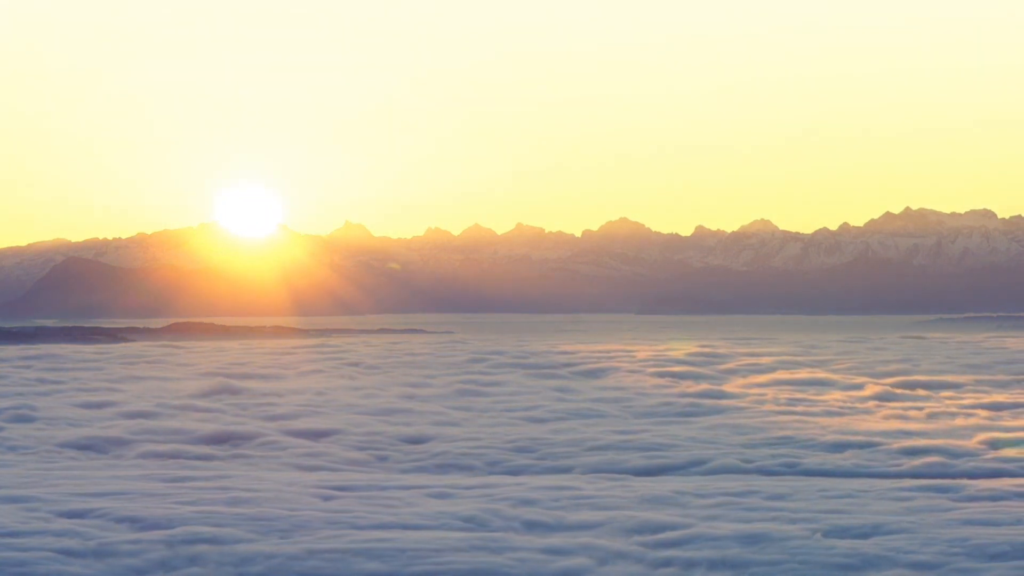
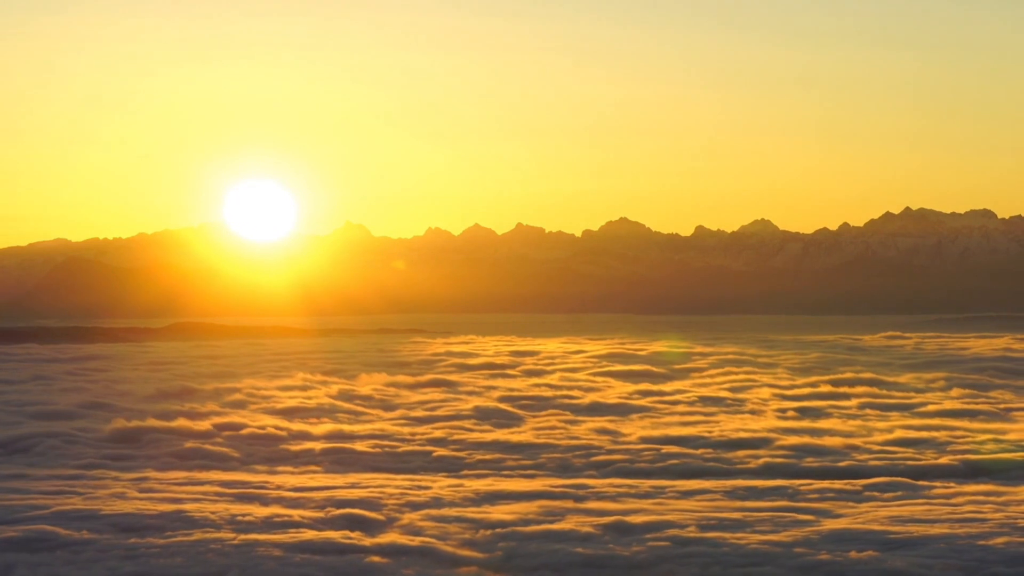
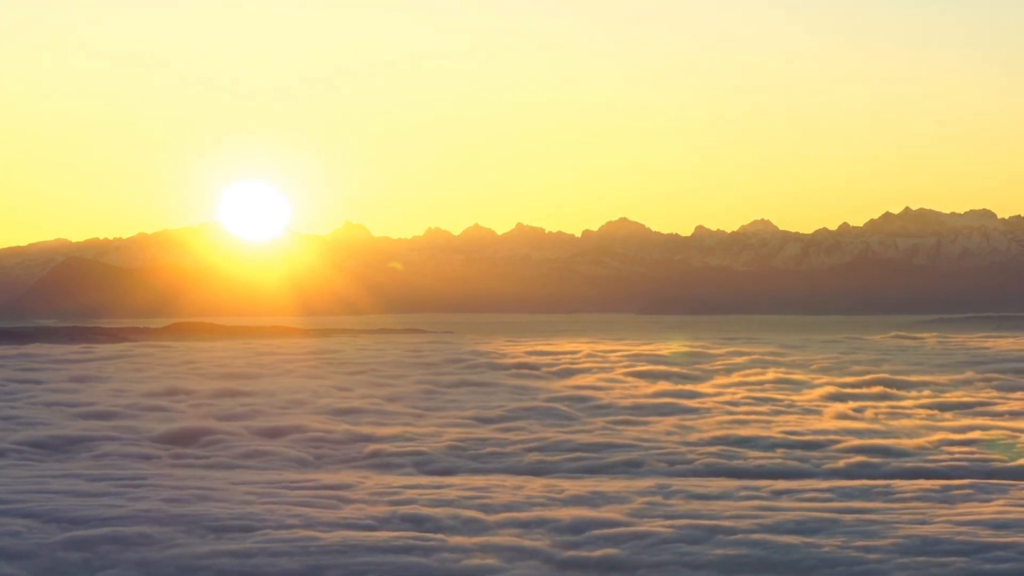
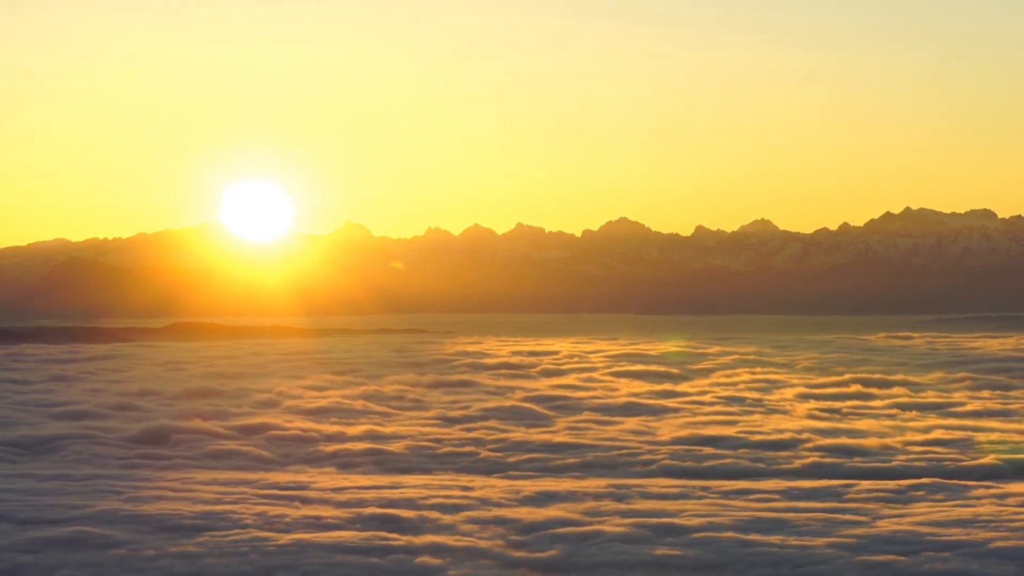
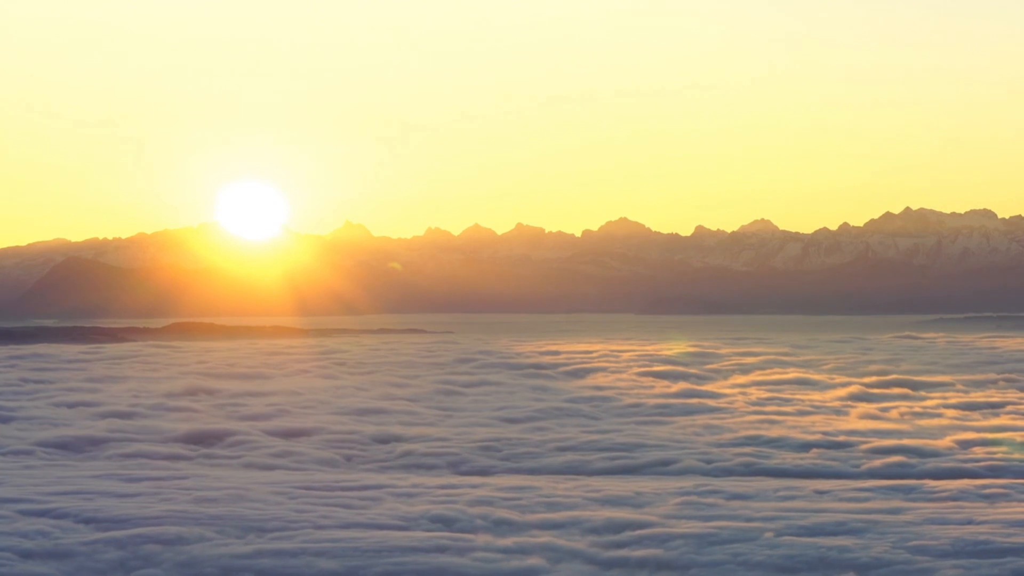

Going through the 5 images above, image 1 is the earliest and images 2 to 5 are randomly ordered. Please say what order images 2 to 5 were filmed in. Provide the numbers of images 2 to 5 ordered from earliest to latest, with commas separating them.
5, 3, 4, 2
